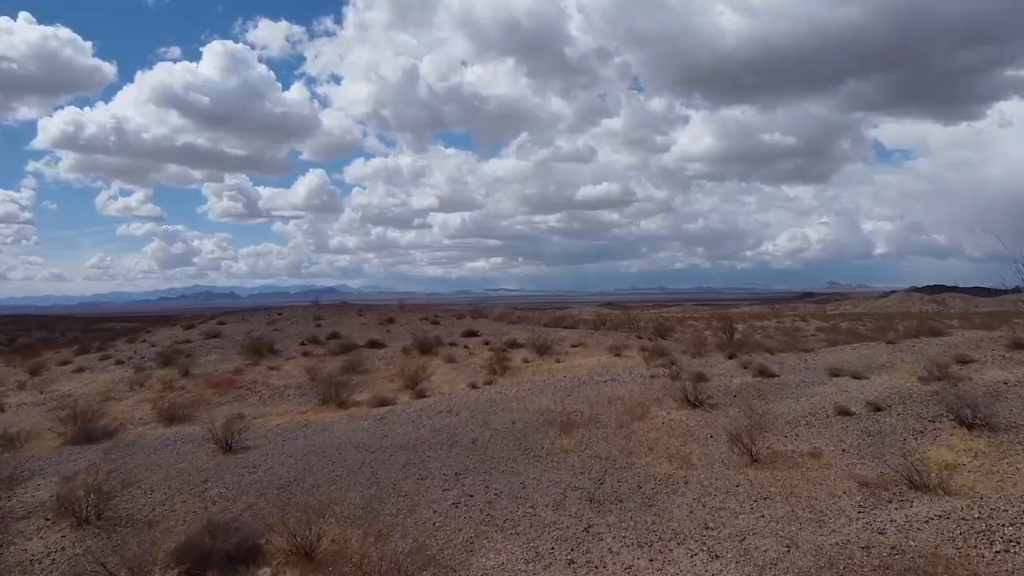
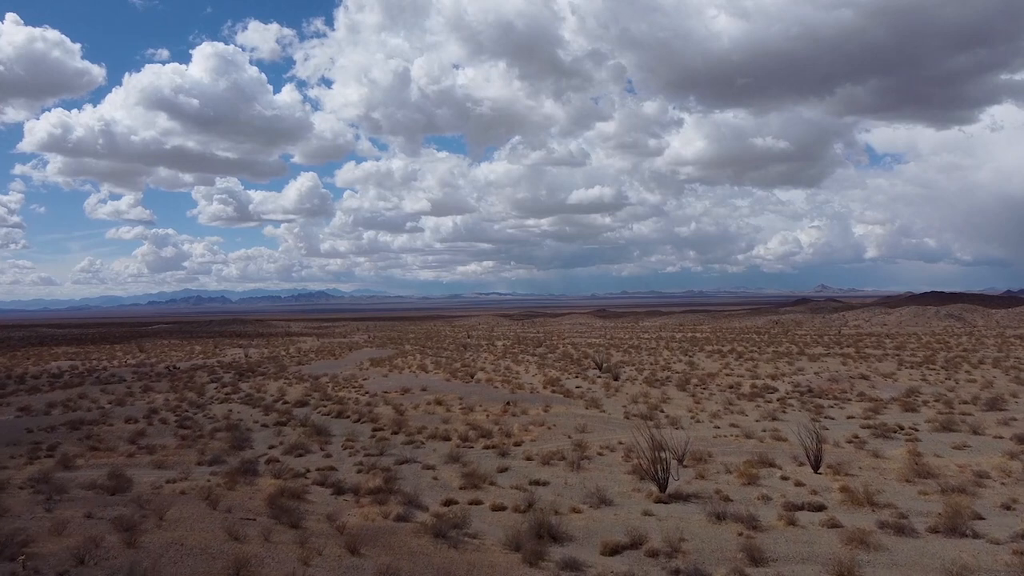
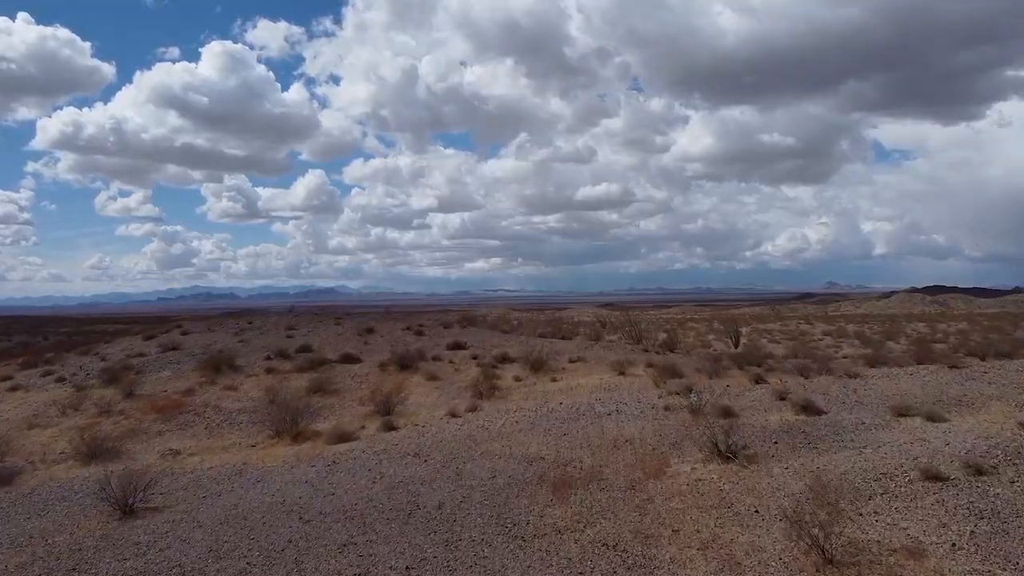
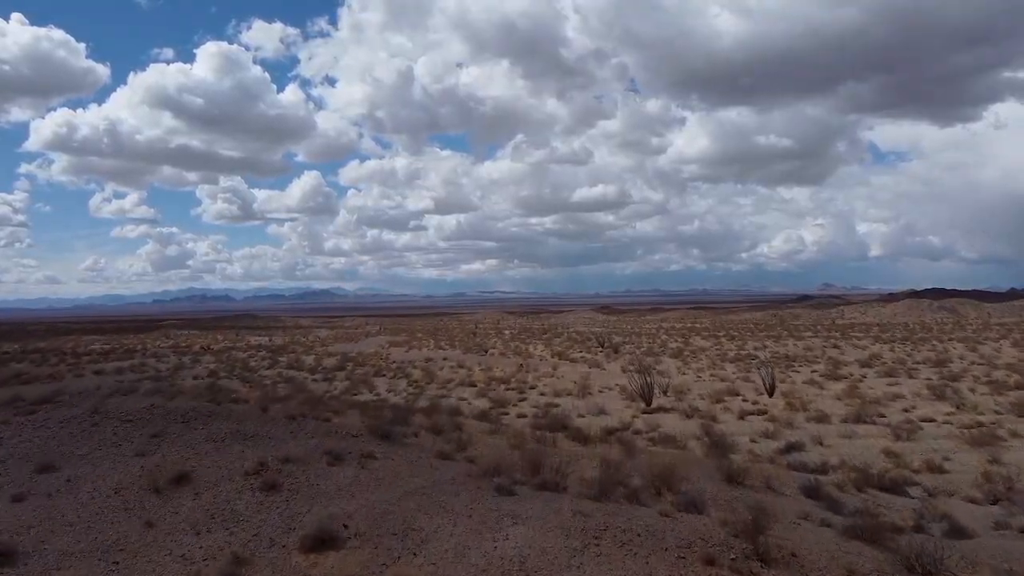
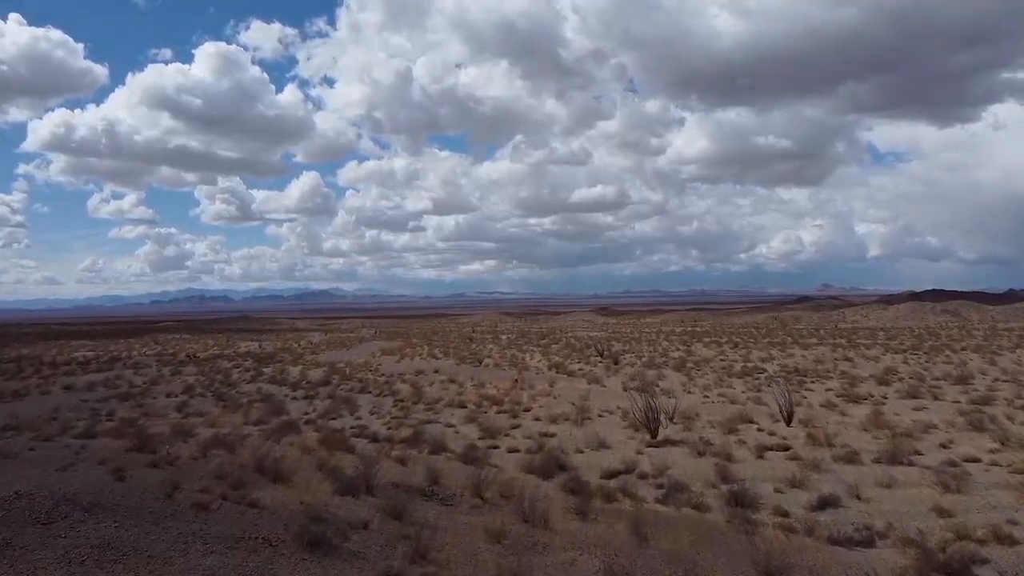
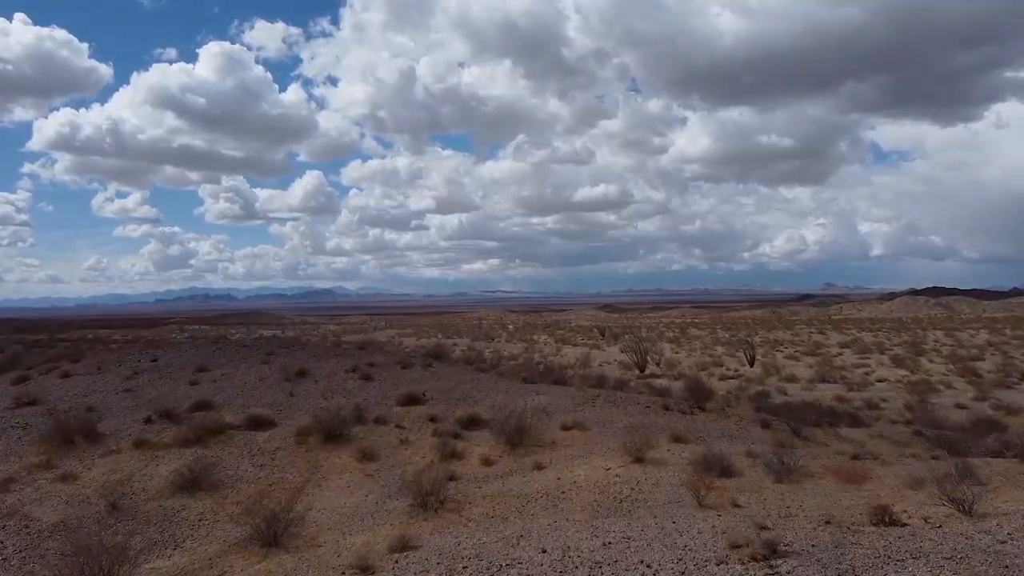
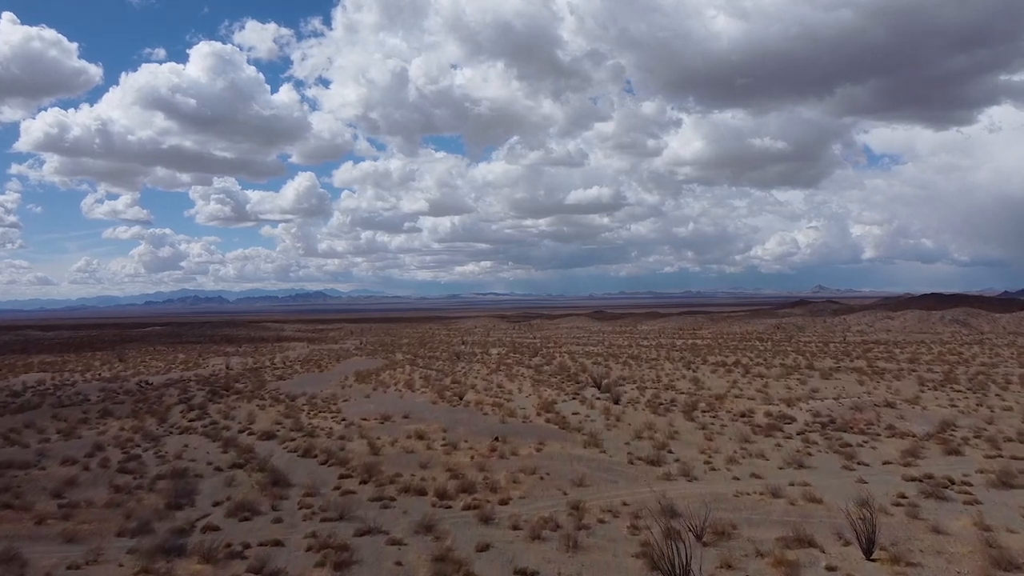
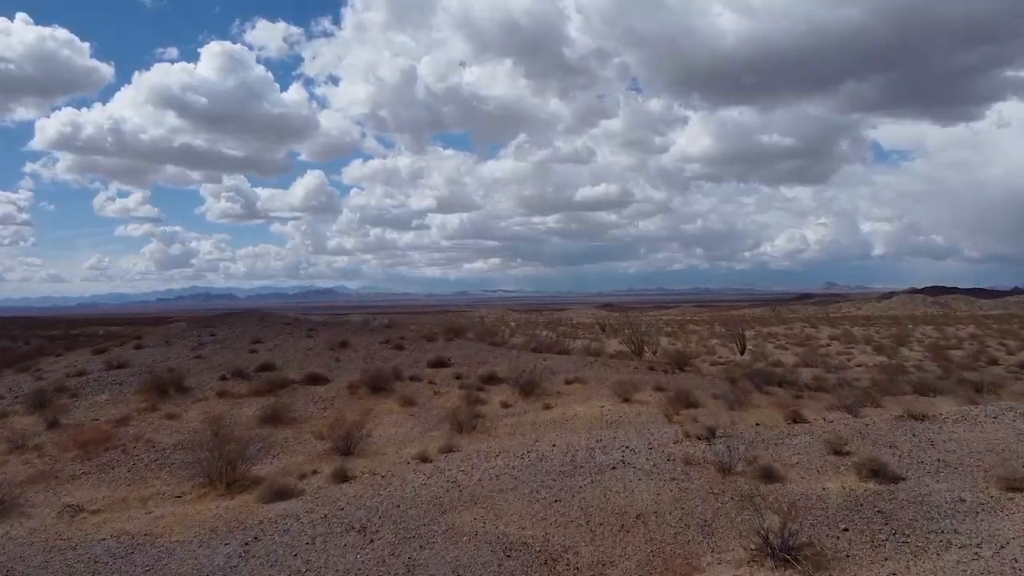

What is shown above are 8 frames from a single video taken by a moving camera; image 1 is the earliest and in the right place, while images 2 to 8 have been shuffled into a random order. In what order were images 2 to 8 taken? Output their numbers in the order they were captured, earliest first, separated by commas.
3, 8, 6, 4, 5, 2, 7
